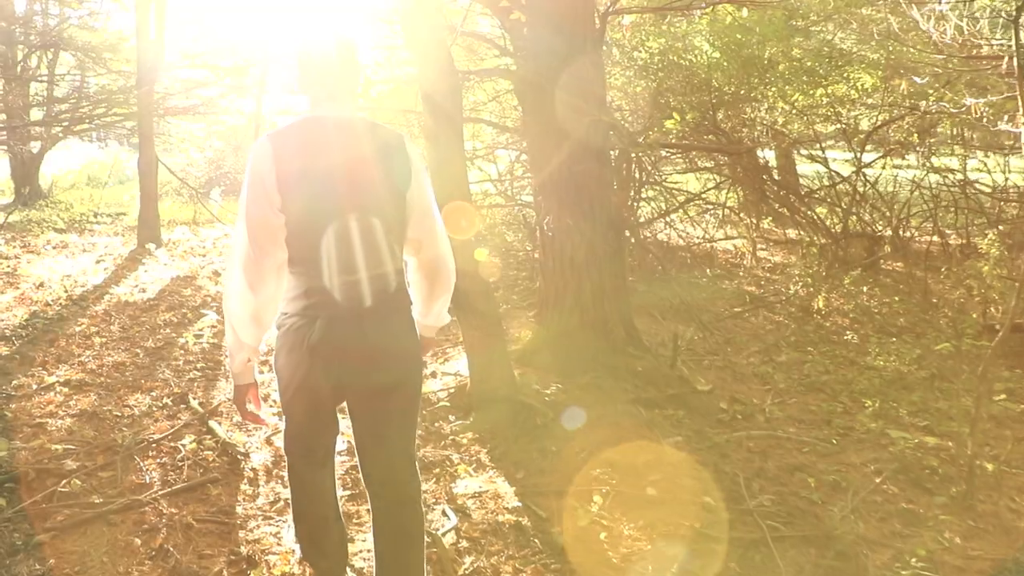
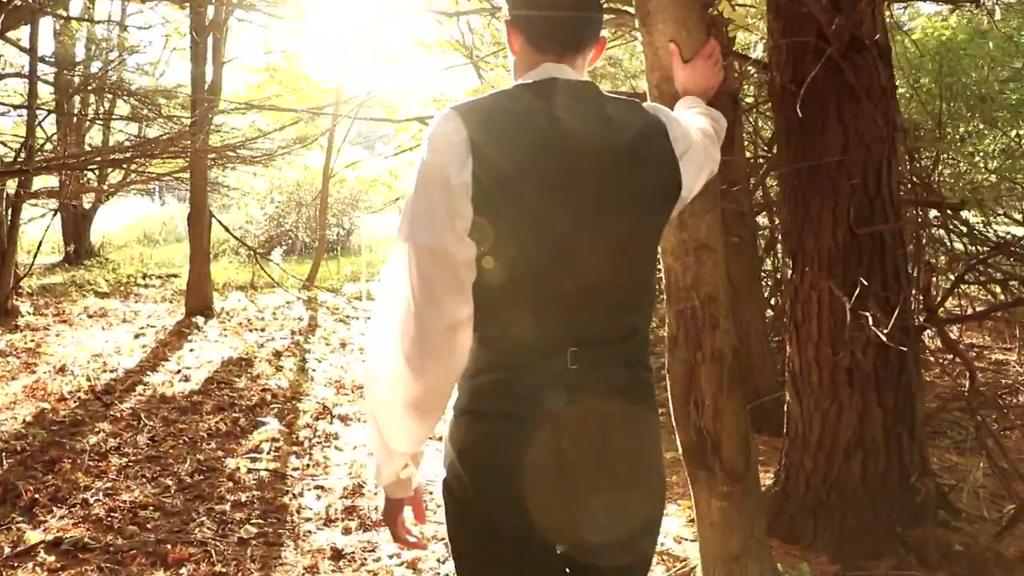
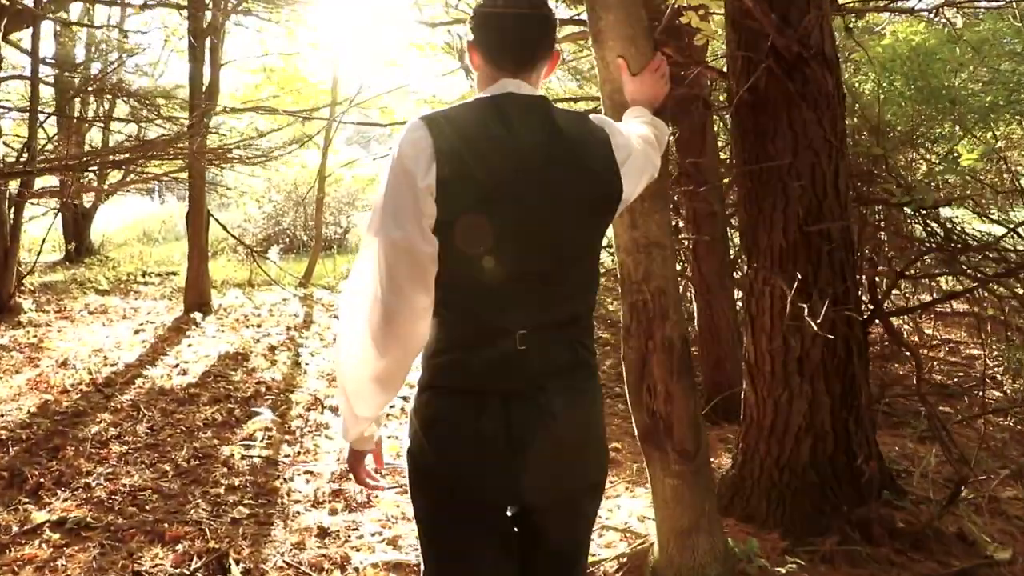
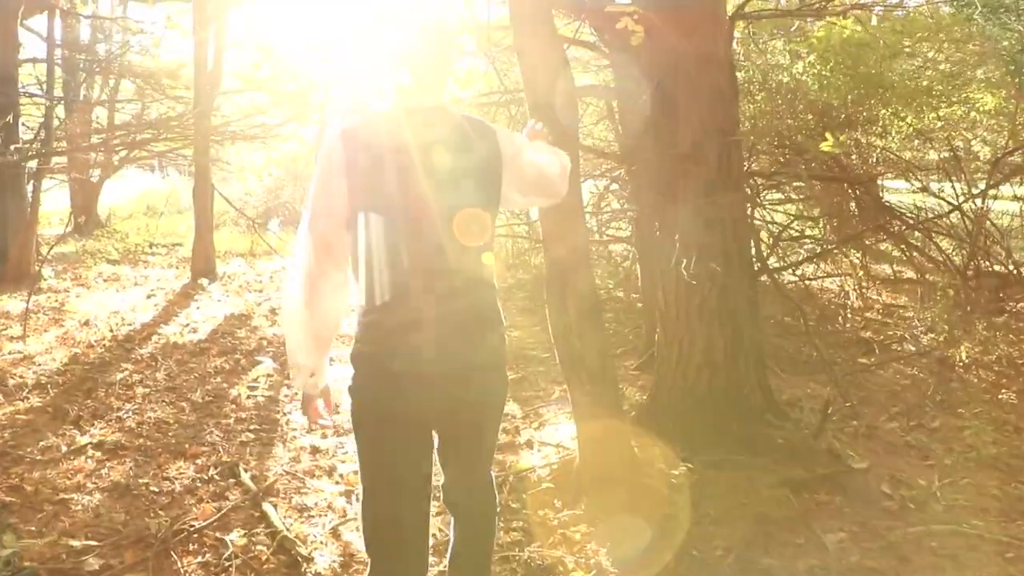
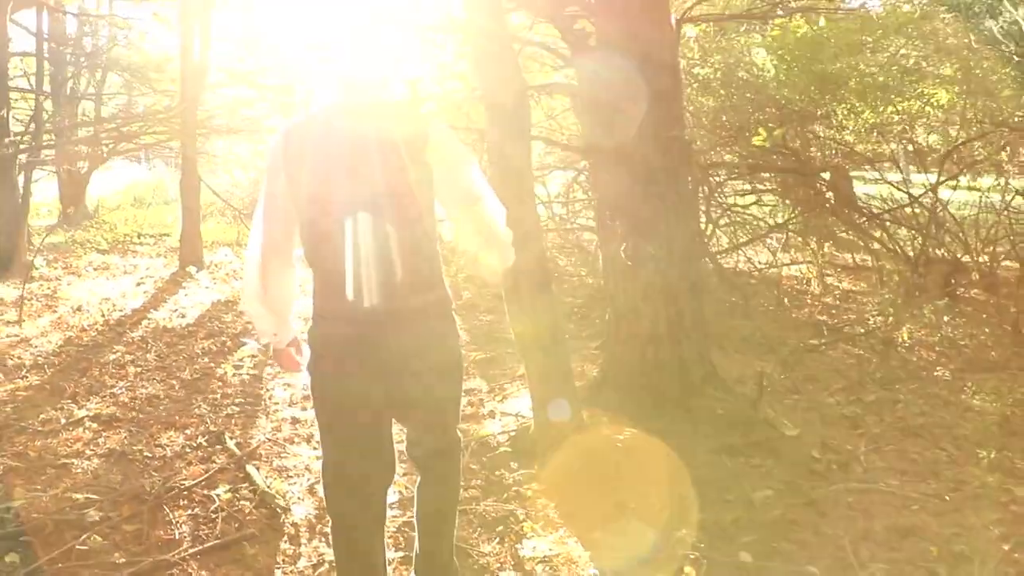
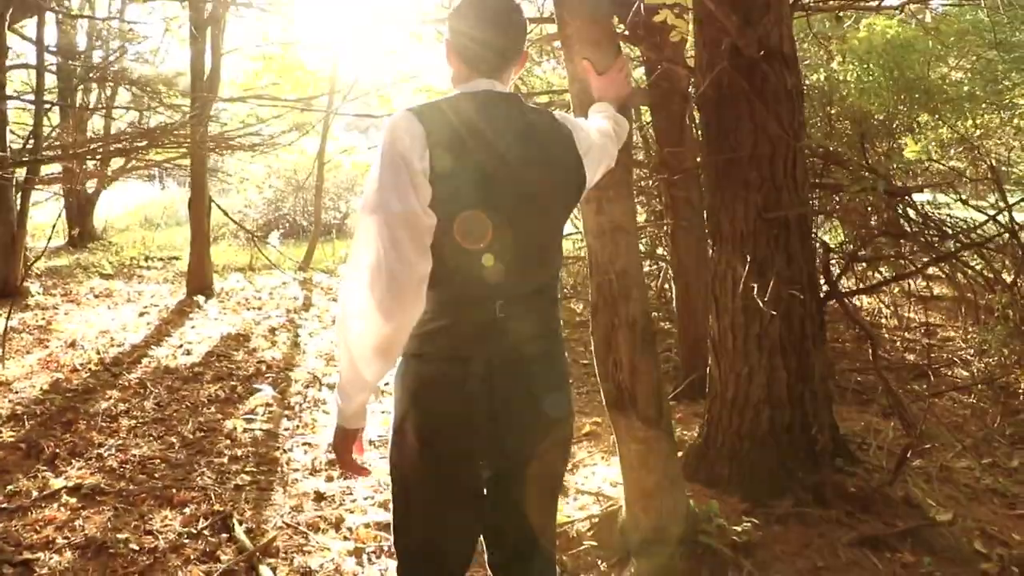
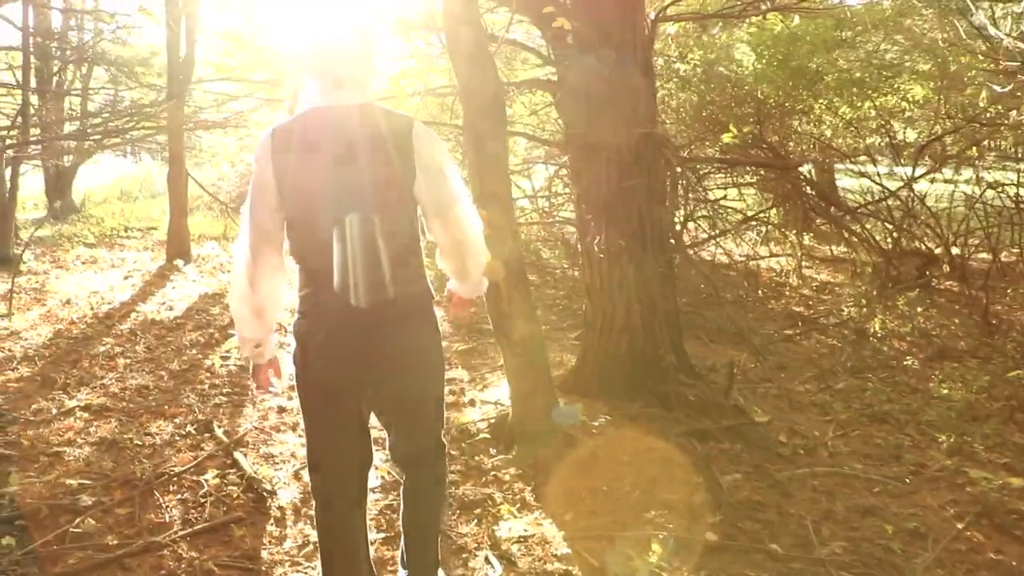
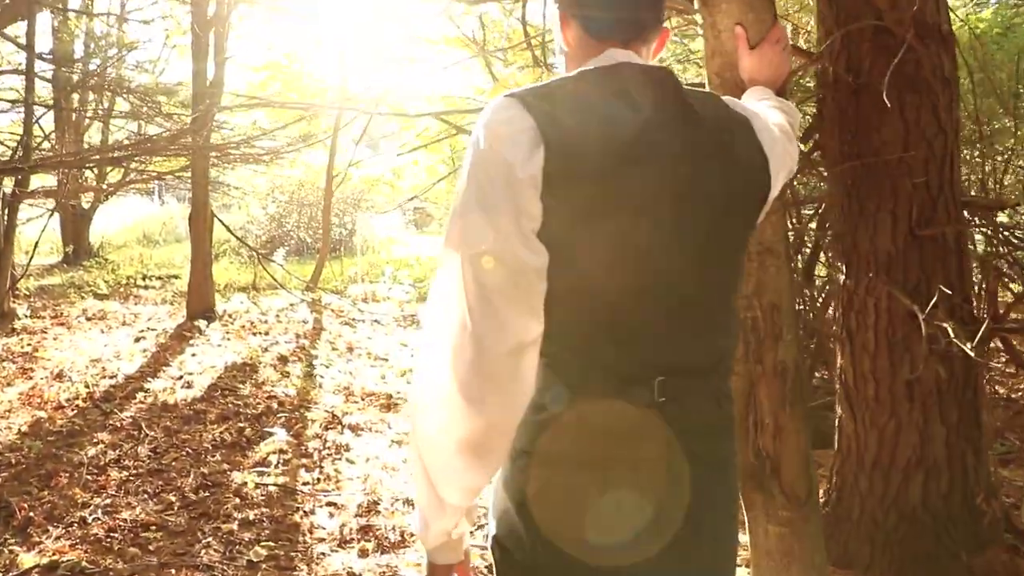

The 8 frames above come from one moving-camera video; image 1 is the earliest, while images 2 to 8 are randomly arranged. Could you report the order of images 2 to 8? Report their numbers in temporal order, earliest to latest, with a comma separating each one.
7, 5, 4, 6, 3, 2, 8
